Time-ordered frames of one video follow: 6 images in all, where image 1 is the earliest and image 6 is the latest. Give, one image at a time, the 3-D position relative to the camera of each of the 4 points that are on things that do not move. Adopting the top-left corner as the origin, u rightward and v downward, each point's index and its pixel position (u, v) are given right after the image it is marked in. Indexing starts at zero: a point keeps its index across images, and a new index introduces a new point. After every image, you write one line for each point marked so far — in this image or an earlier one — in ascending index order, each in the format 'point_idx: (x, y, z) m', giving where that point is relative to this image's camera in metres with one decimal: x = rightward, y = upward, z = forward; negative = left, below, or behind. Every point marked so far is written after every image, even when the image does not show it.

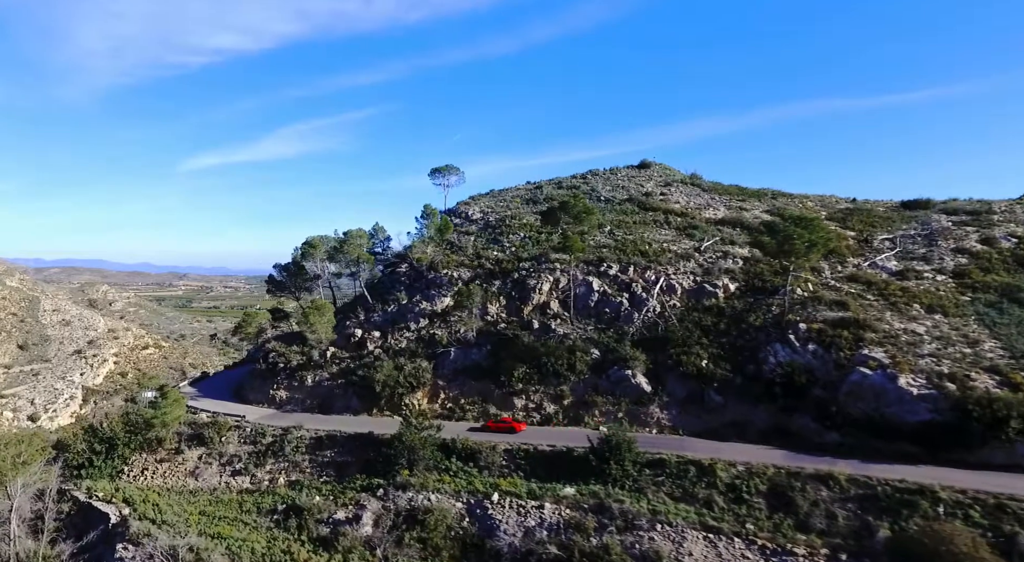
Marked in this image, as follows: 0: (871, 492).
0: (+11.1, -6.5, +17.9) m
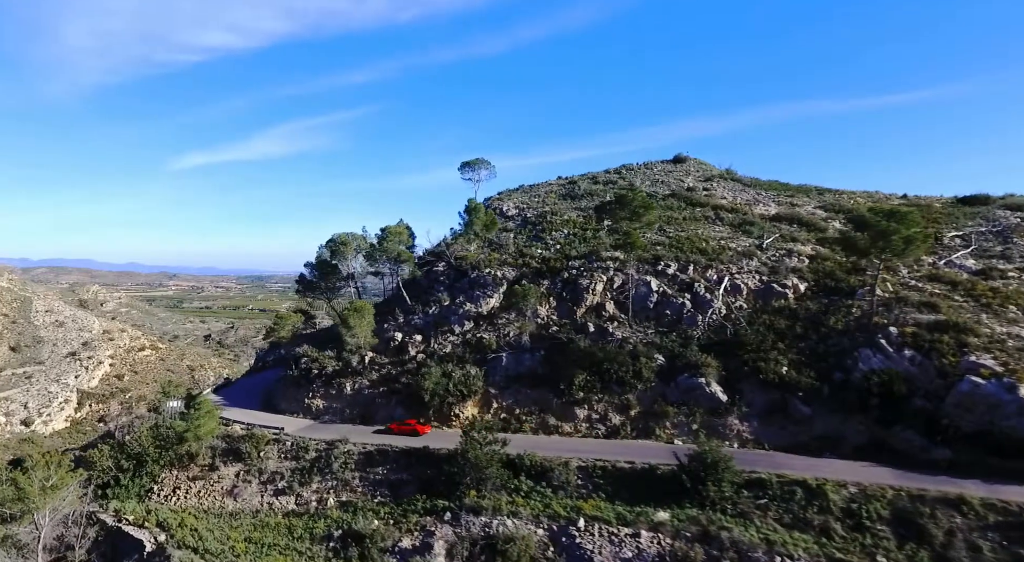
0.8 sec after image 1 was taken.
0: (+13.8, -6.6, +15.9) m
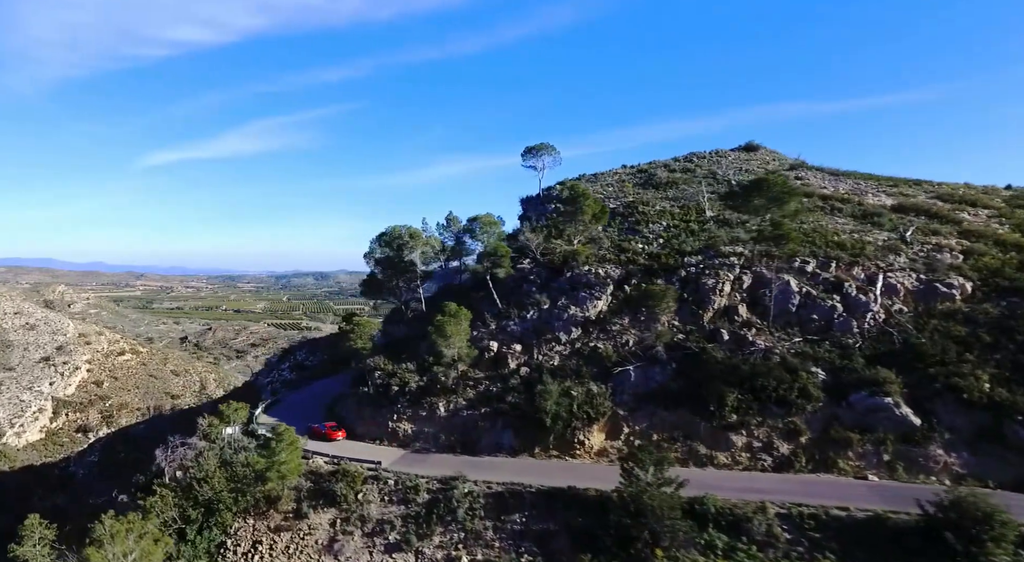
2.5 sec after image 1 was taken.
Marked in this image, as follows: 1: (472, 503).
0: (+19.2, -6.5, +12.1) m
1: (-1.2, -6.8, +17.7) m
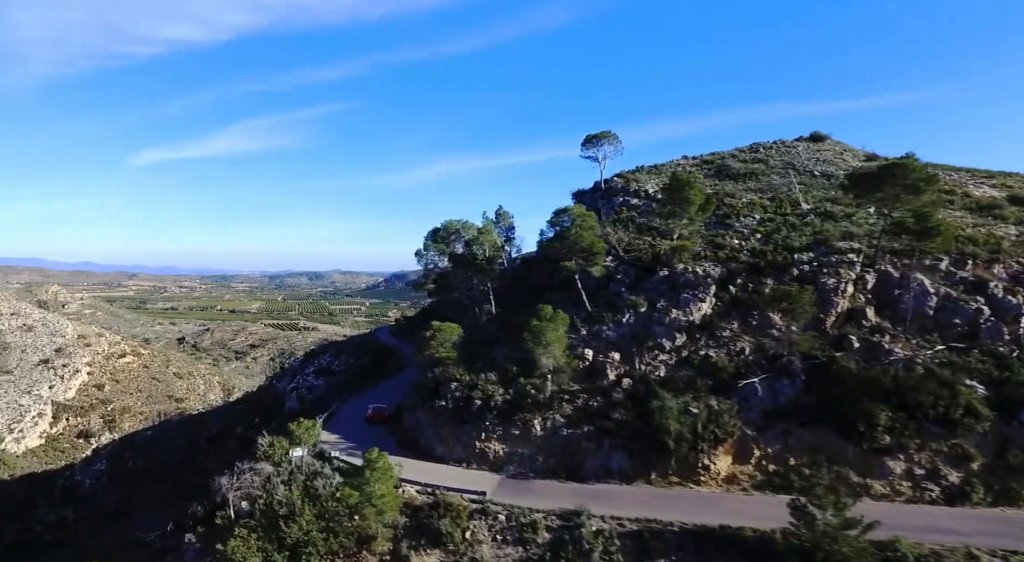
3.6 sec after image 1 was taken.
0: (+23.0, -6.5, +9.3) m
1: (+2.5, -6.8, +14.7) m
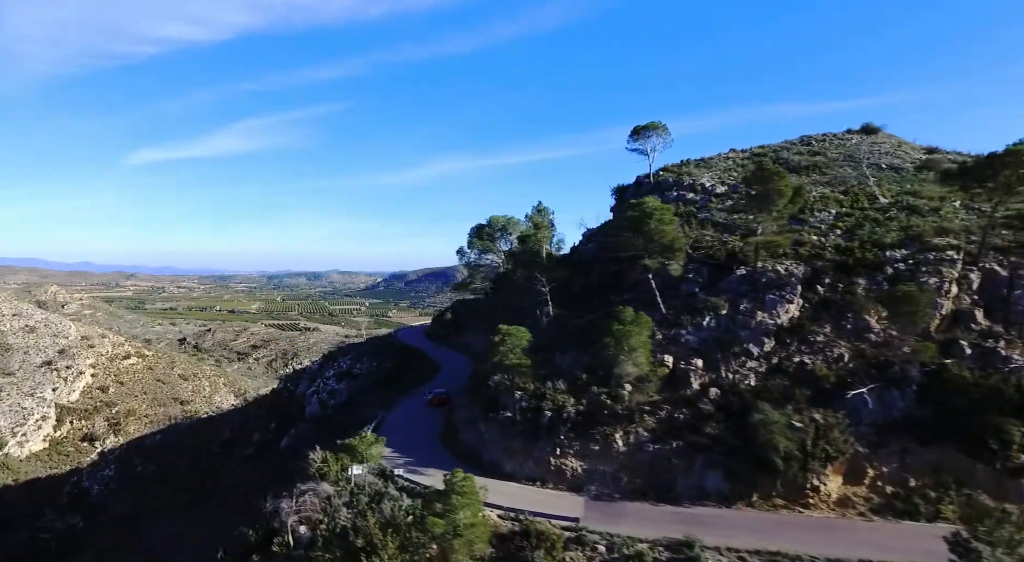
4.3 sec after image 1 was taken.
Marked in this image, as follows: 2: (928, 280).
0: (+25.5, -6.5, +7.3) m
1: (+5.0, -6.8, +12.8) m
2: (+14.7, 0.0, +20.3) m
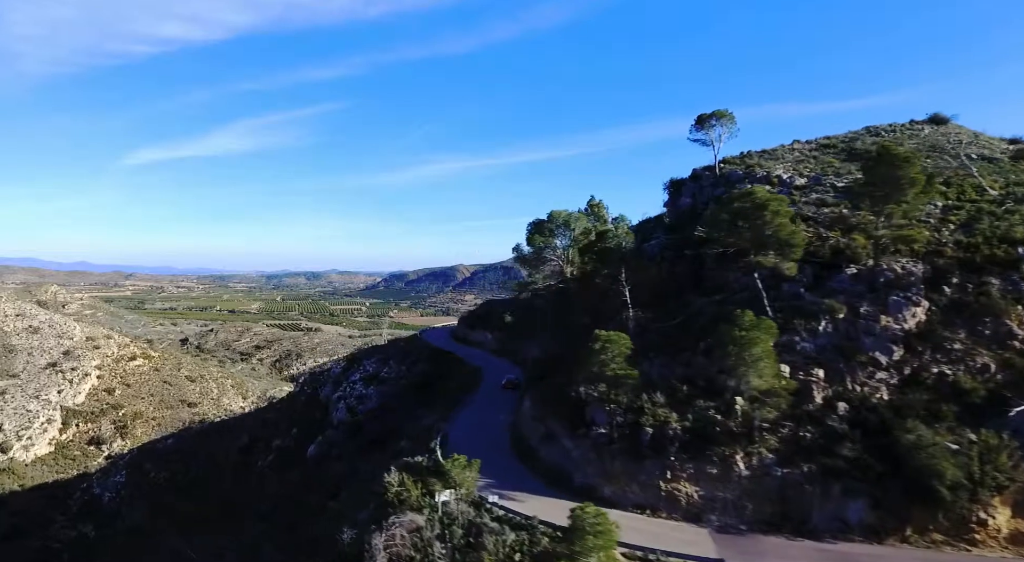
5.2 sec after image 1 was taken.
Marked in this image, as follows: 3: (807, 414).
0: (+28.4, -6.5, +5.1) m
1: (+7.9, -6.8, +10.5) m
2: (+17.6, 0.0, +18.0) m
3: (+8.6, -3.9, +16.6) m
